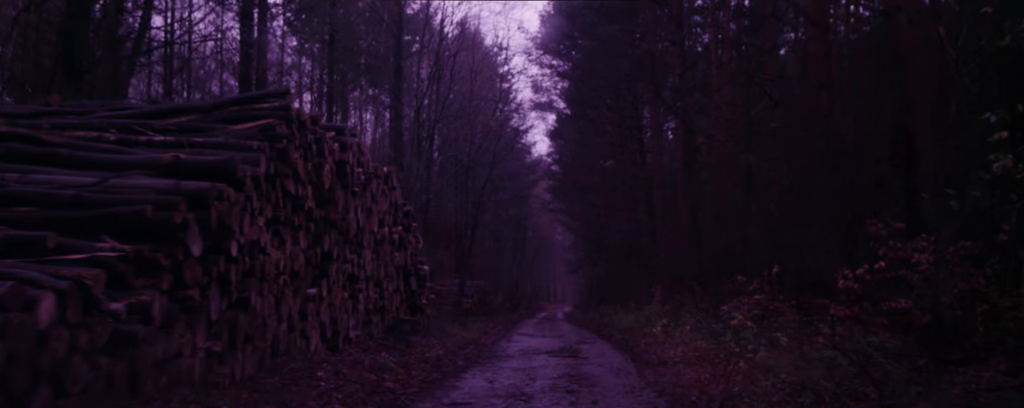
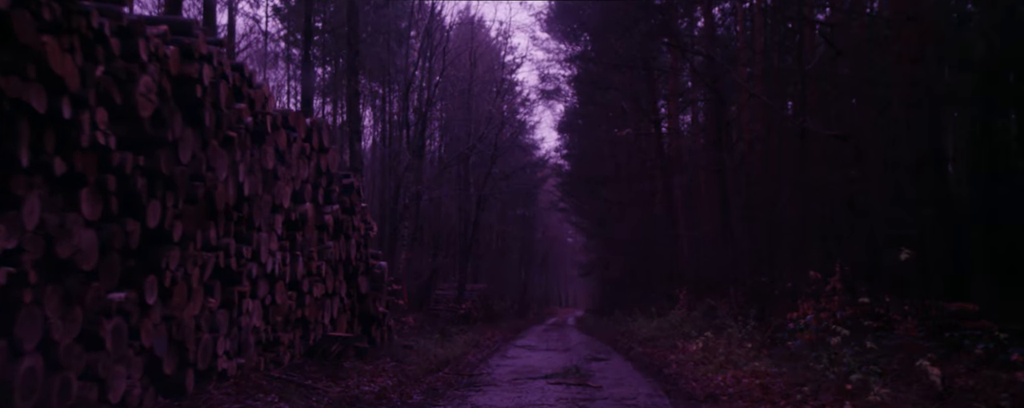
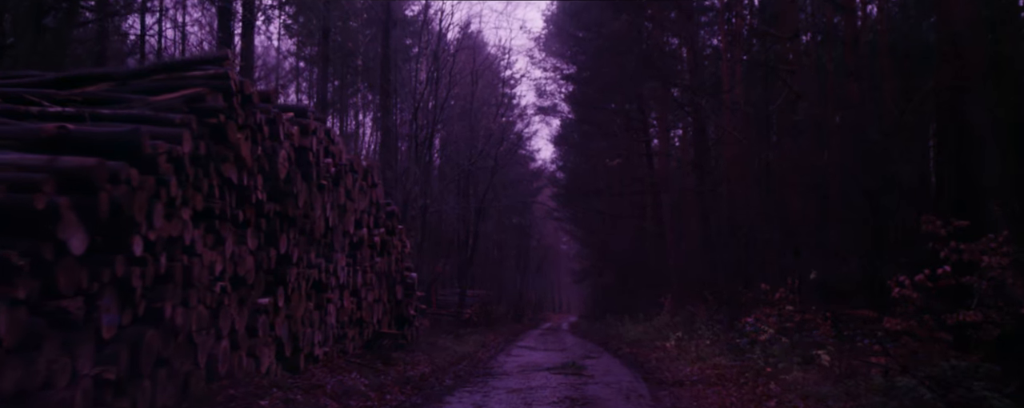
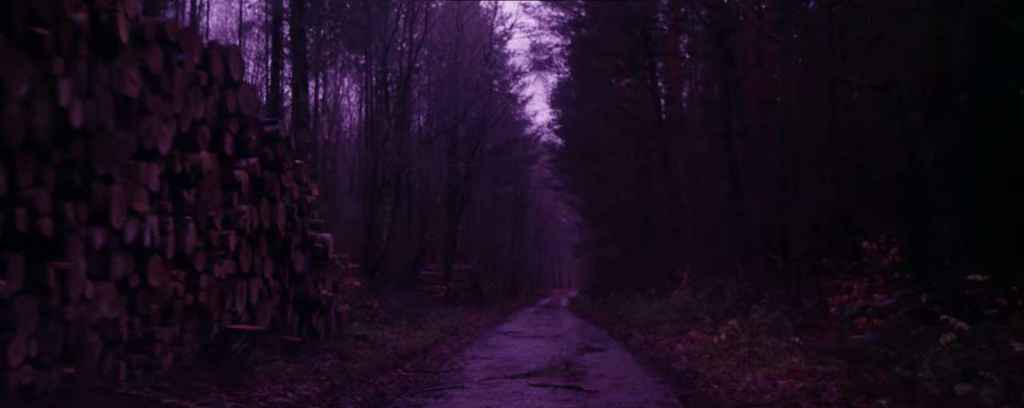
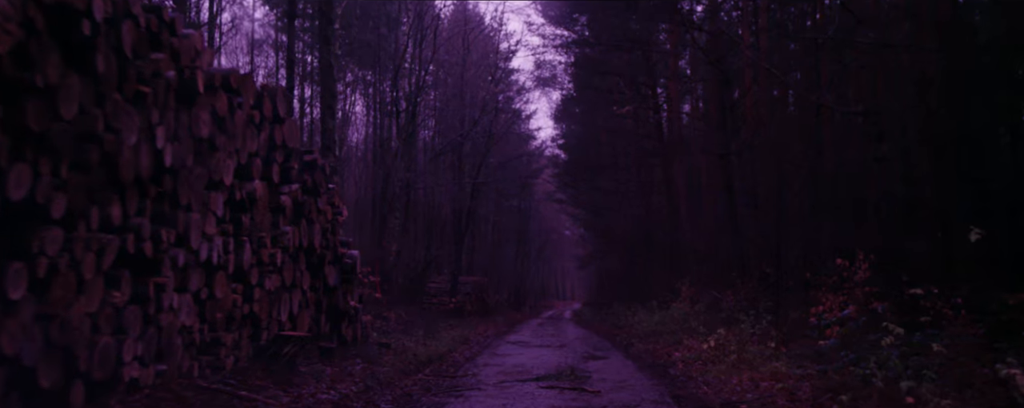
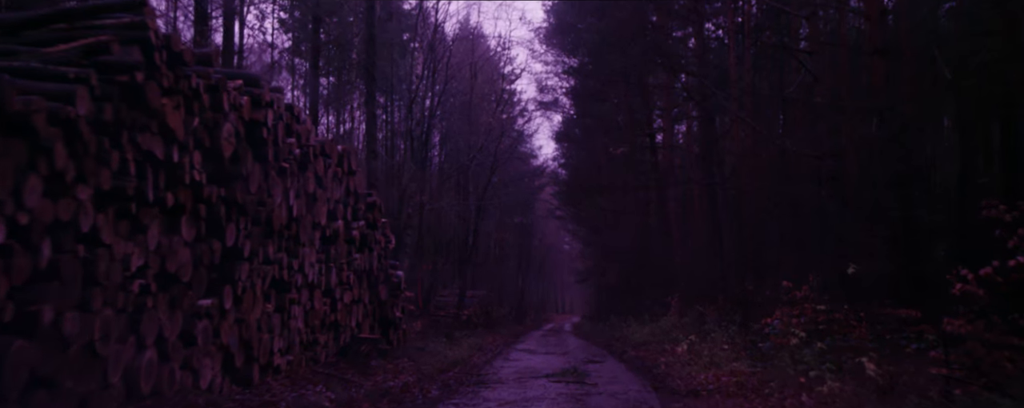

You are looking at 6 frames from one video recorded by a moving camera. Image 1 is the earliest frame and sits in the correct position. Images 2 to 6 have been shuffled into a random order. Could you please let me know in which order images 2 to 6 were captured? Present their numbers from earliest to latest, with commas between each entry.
3, 6, 2, 5, 4
